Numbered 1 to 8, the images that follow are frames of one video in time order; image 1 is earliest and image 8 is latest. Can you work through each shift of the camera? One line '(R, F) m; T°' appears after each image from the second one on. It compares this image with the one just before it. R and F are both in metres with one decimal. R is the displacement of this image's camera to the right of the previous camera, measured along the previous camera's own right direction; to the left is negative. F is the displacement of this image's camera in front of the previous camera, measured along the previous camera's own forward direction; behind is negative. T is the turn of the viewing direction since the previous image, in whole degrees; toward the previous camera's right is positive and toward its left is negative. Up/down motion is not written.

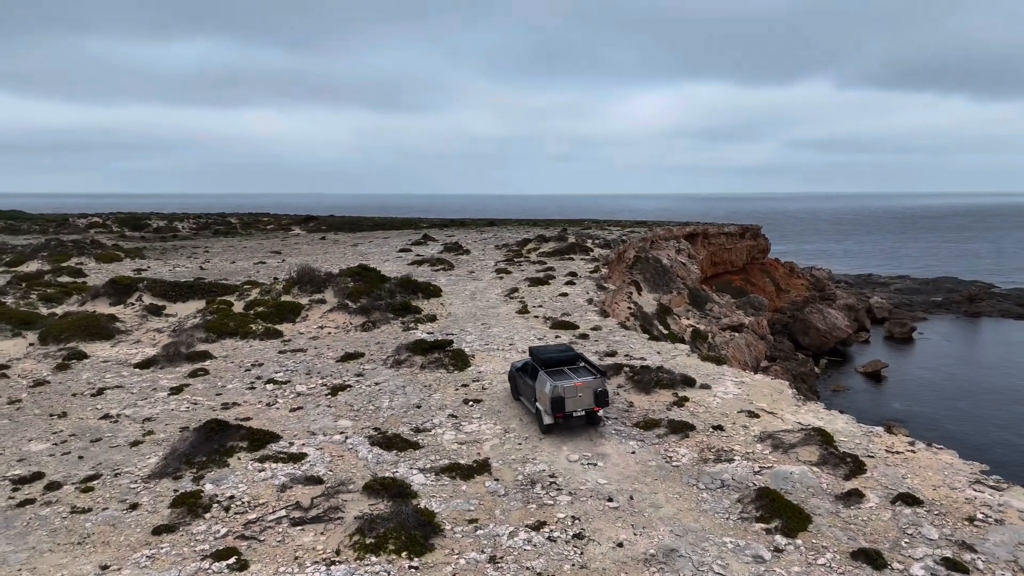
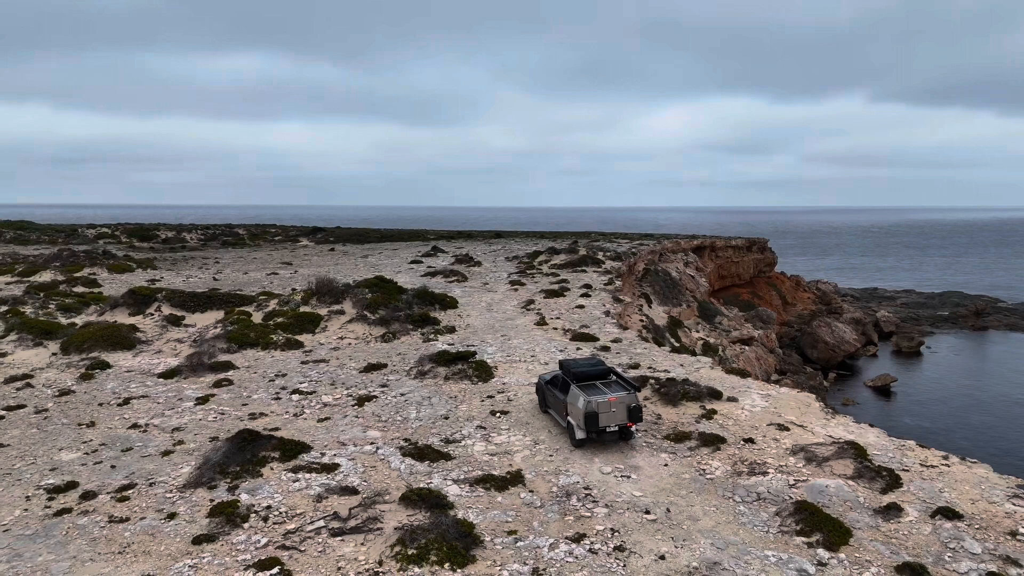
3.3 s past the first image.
(-0.6, -0.1) m; 0°
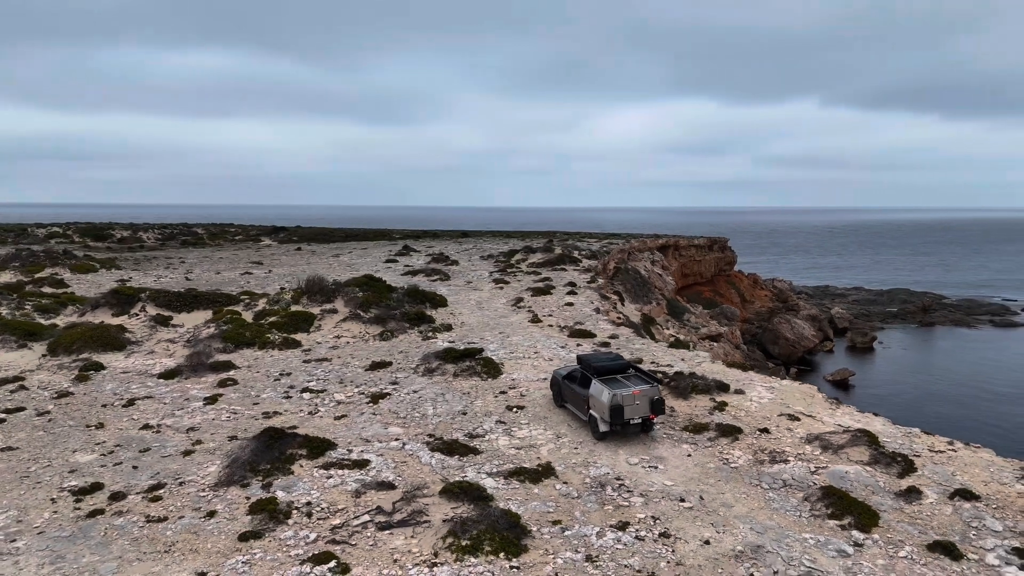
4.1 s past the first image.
(-1.5, -0.2) m; +3°
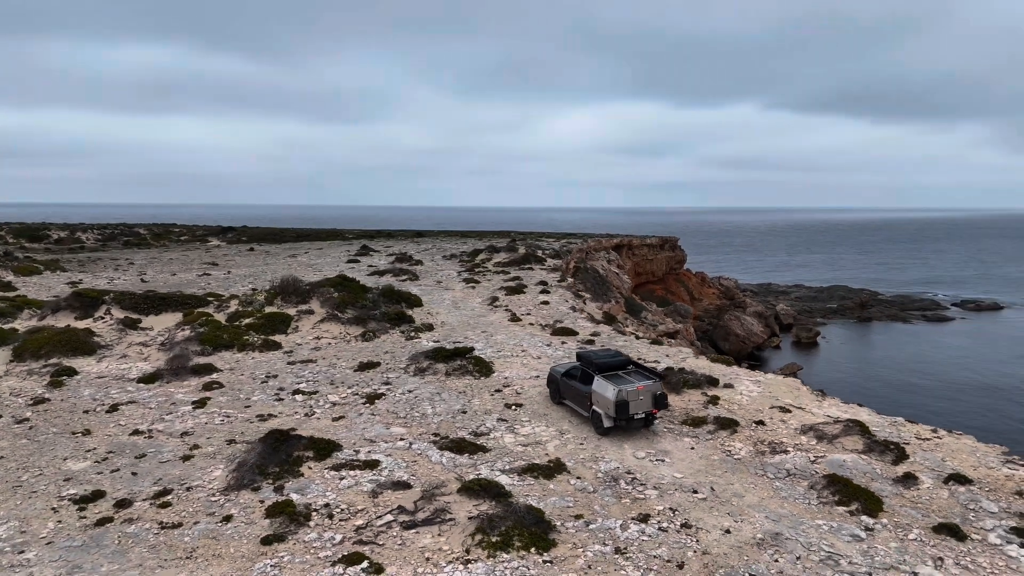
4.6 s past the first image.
(-1.3, -0.1) m; +4°
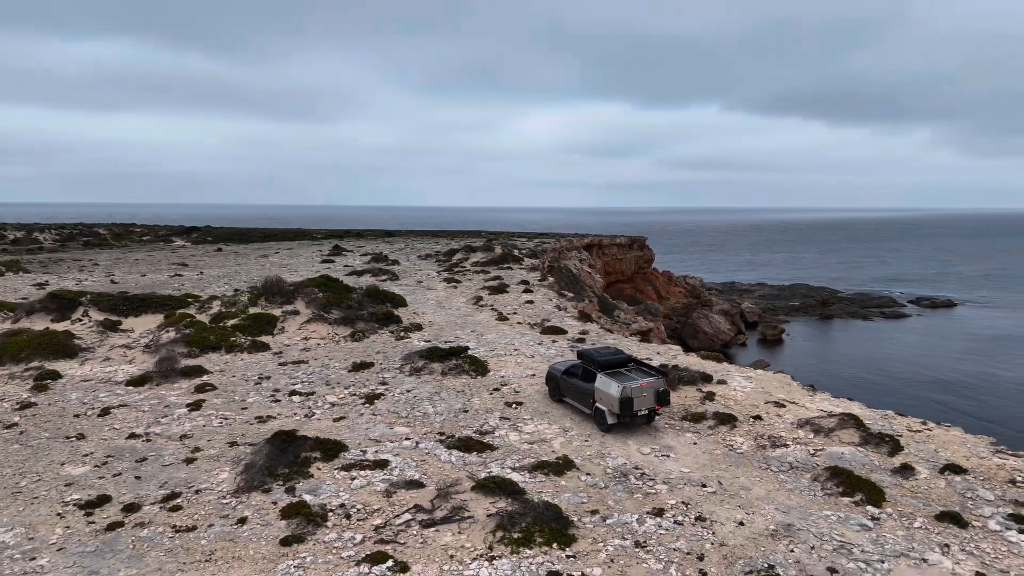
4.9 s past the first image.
(-0.9, -0.1) m; +3°
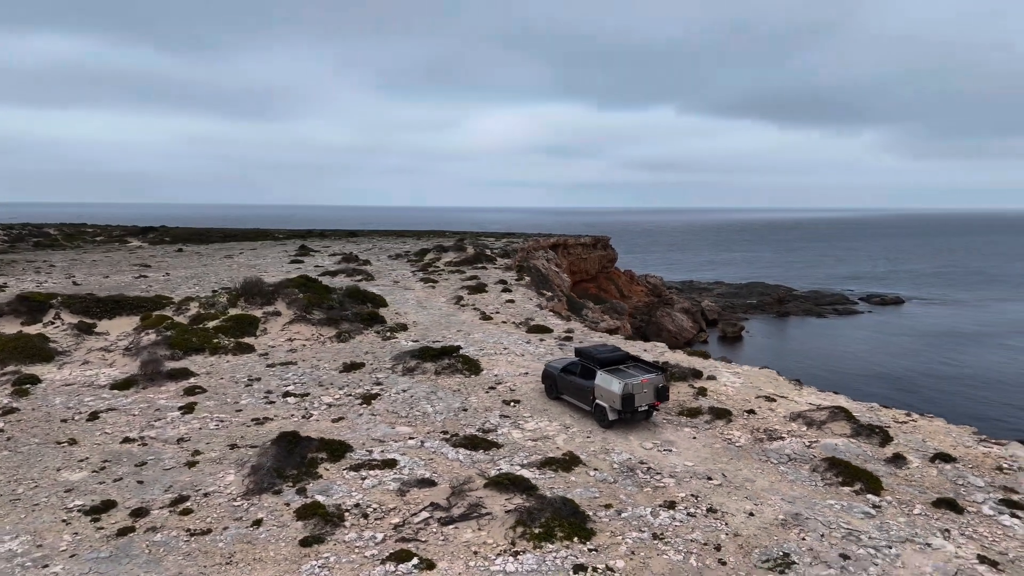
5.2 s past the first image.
(-1.0, -0.1) m; +3°
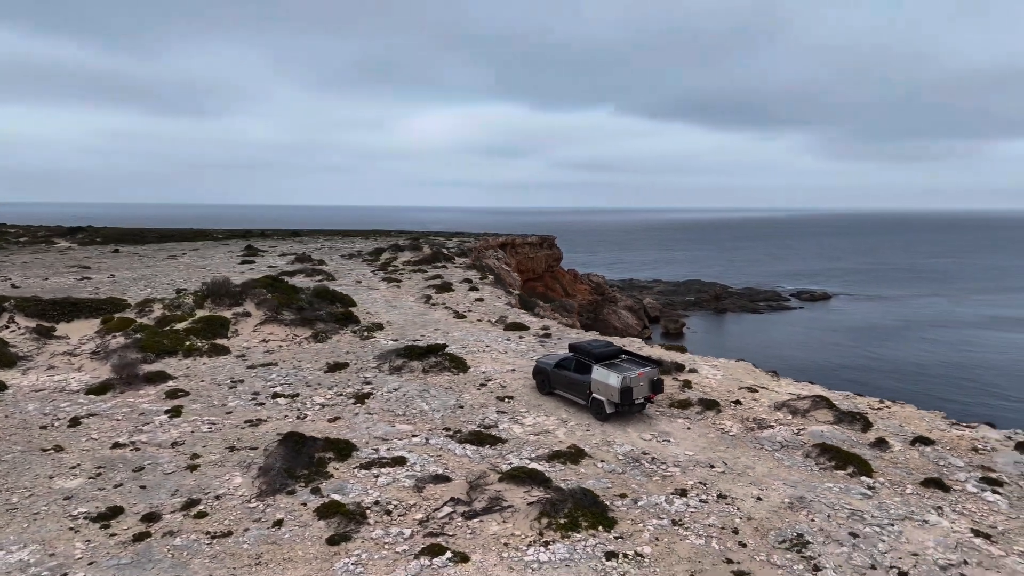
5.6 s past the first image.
(-1.4, -0.2) m; +5°
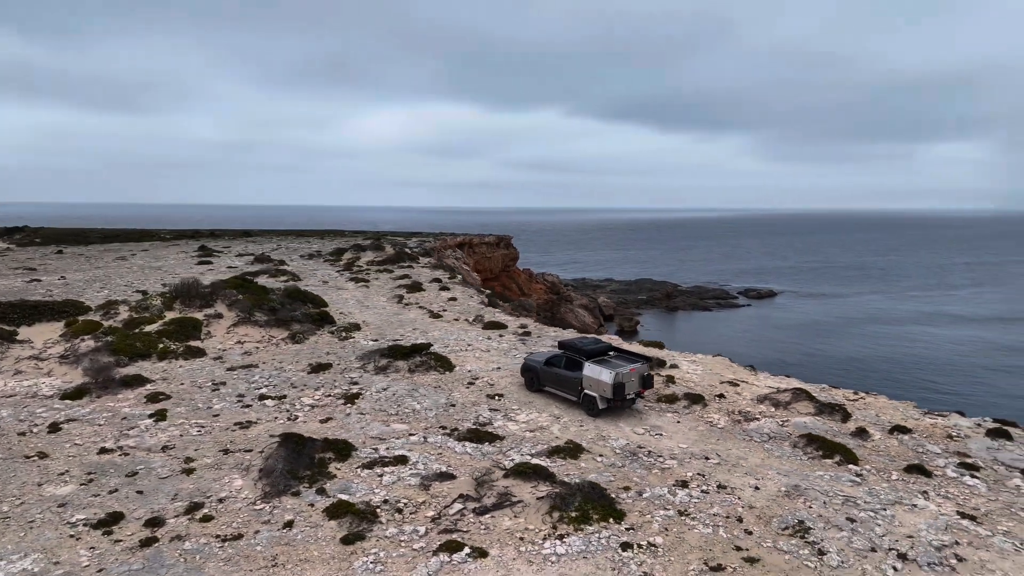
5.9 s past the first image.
(-1.0, -0.1) m; +4°
